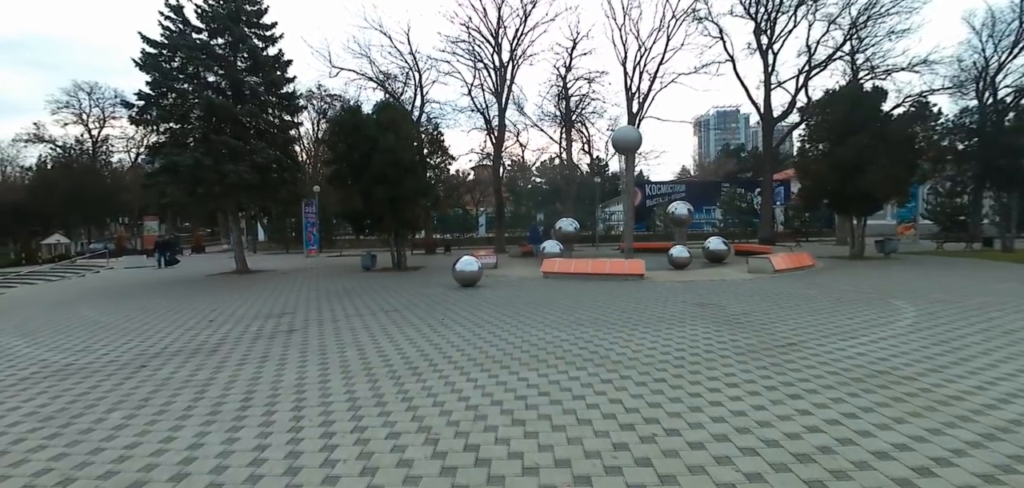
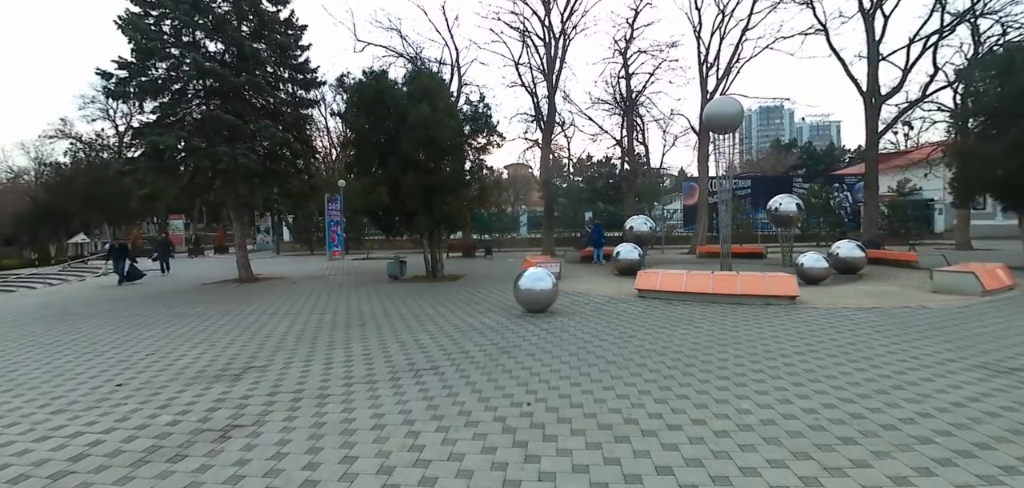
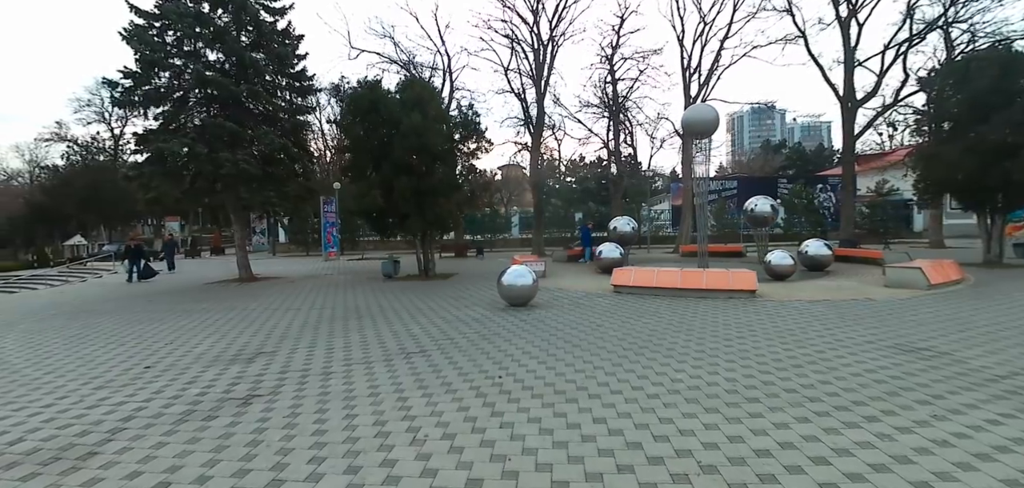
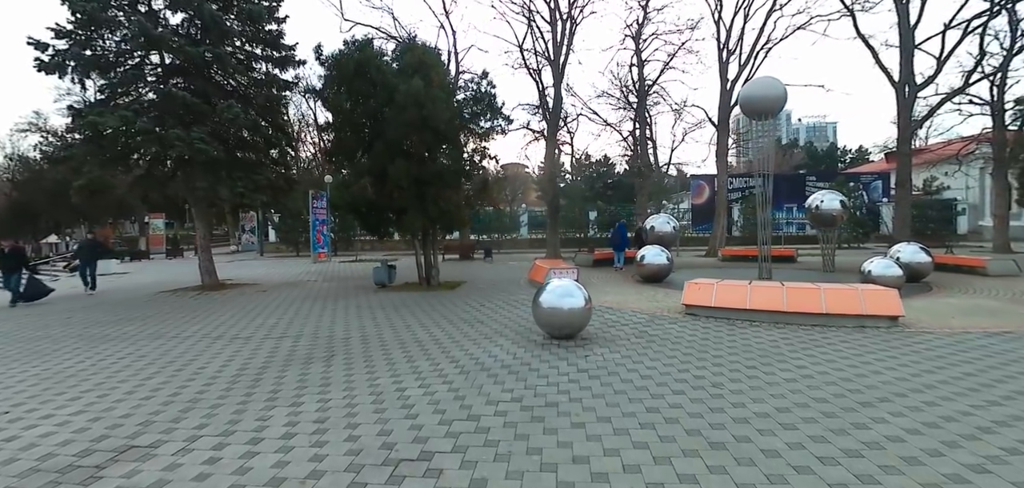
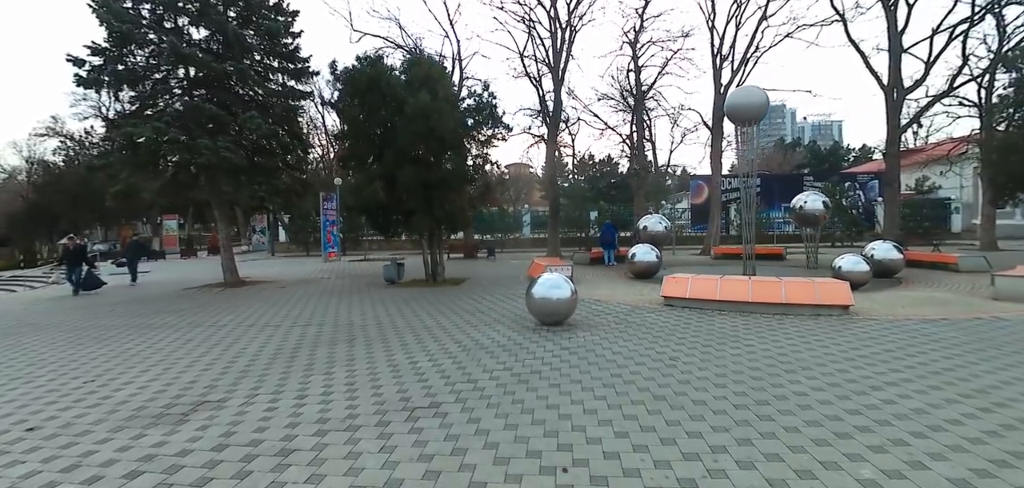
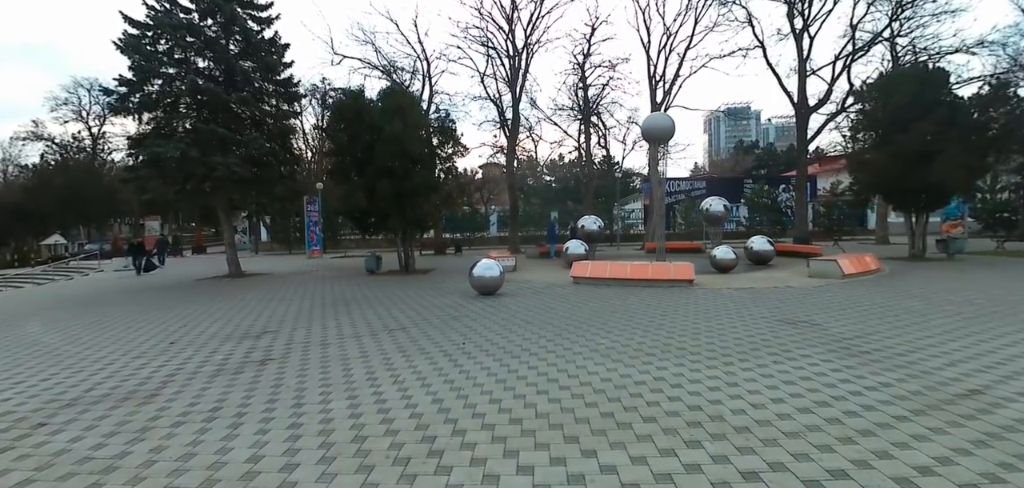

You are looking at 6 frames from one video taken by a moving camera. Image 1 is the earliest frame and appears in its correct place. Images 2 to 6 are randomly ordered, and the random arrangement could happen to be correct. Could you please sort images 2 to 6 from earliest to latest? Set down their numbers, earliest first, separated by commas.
6, 3, 2, 5, 4
